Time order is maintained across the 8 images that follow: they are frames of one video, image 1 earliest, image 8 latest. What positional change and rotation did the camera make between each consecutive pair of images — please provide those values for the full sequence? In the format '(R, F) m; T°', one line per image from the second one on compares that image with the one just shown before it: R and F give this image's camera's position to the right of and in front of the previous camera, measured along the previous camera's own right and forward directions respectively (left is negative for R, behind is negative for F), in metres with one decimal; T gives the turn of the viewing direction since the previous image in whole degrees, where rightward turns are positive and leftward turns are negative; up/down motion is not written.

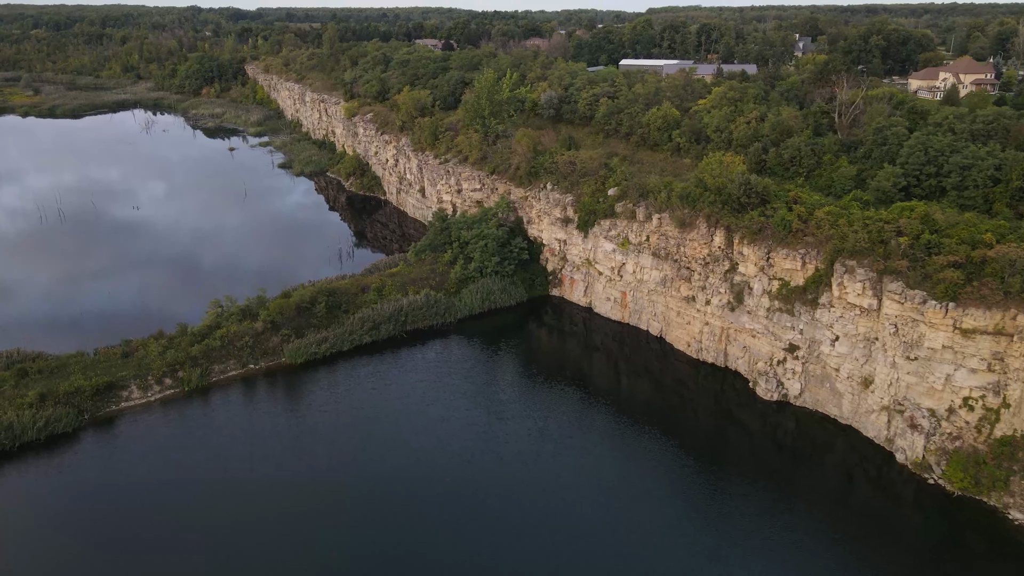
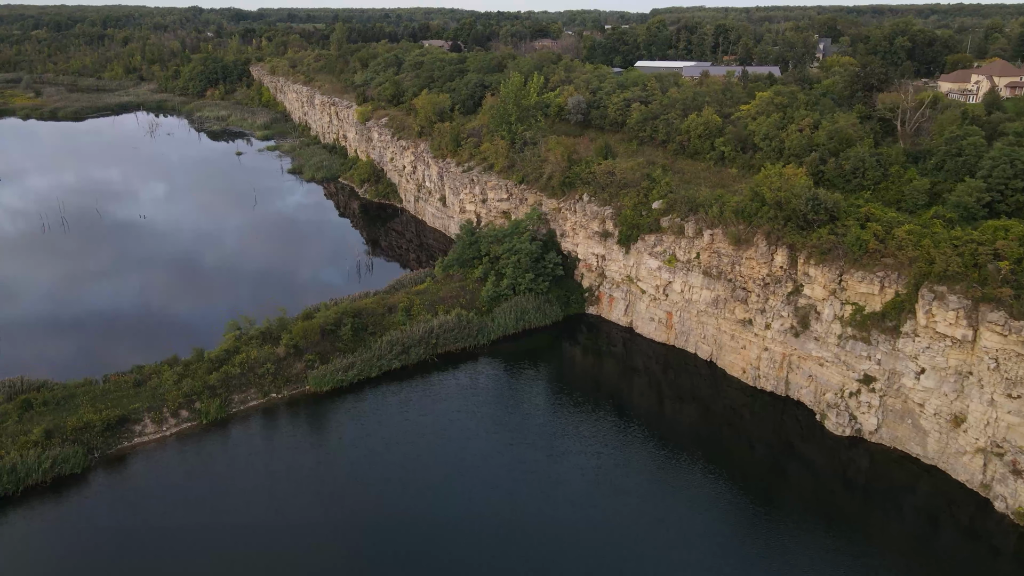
(-1.5, +1.6) m; 0°
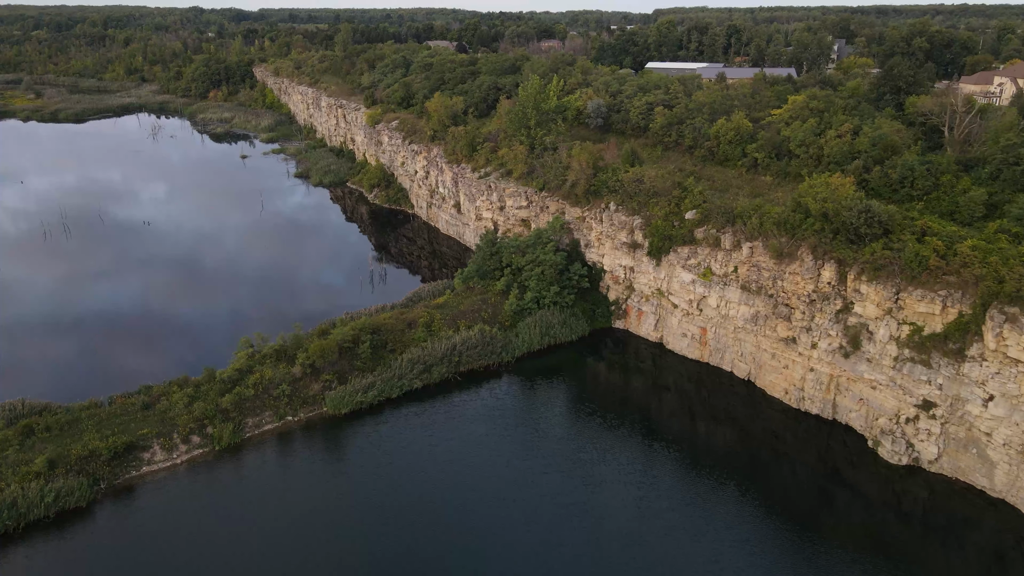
(-1.0, +1.1) m; 0°
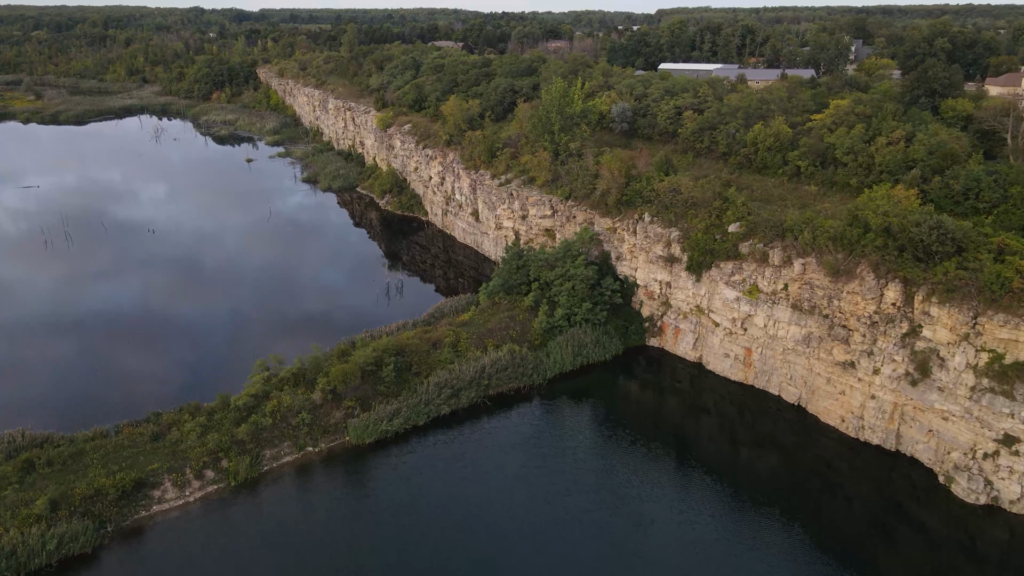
(-1.1, +1.4) m; 0°
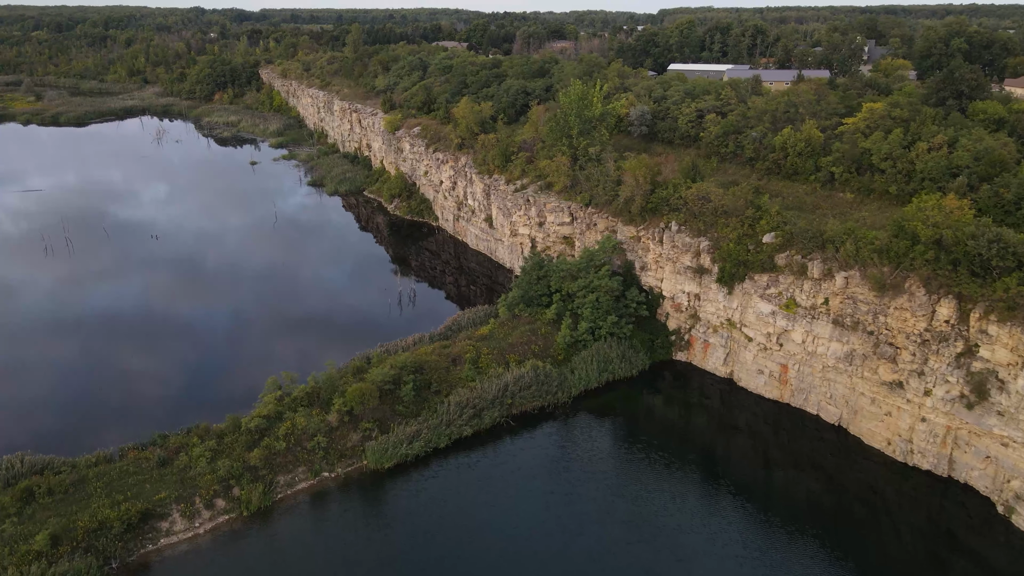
(-0.8, +1.0) m; 0°
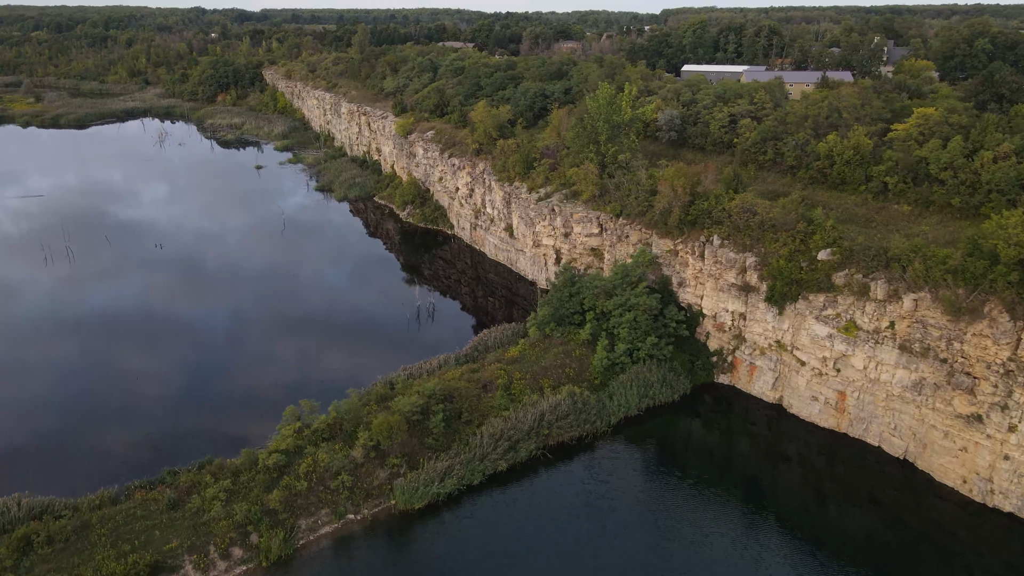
(-1.1, +1.4) m; 0°
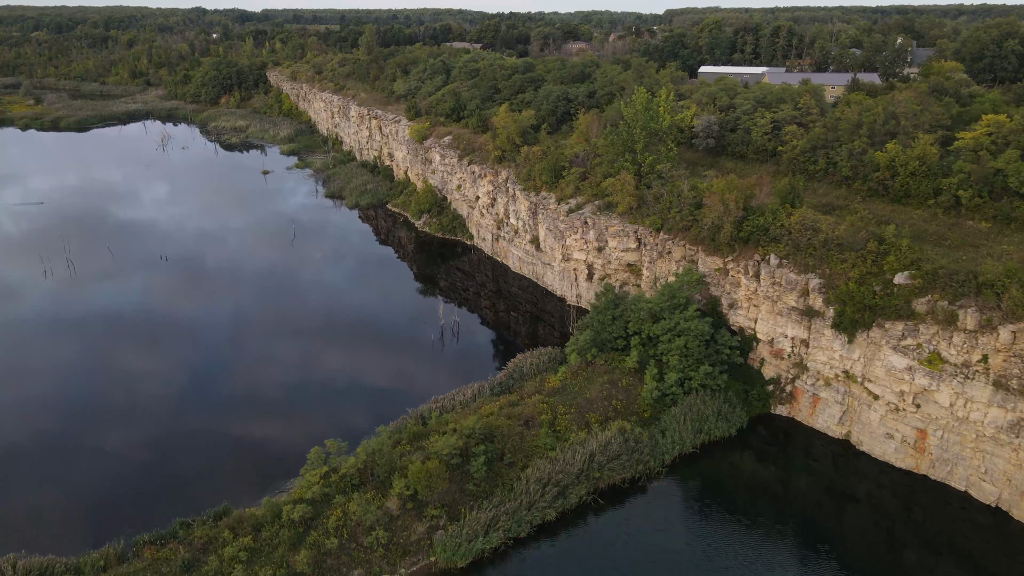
(-1.3, +1.7) m; 0°
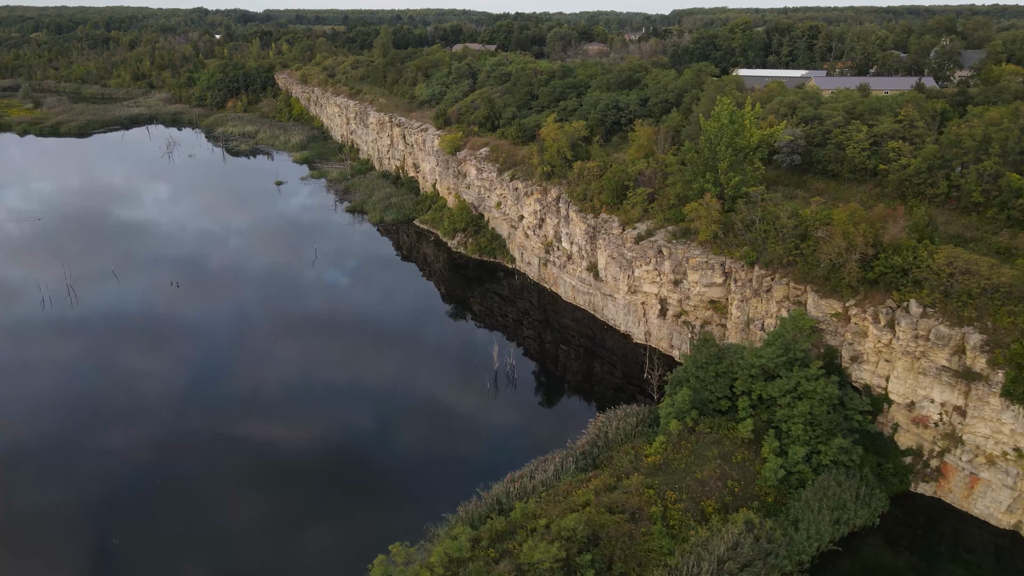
(-2.4, +3.2) m; 0°
